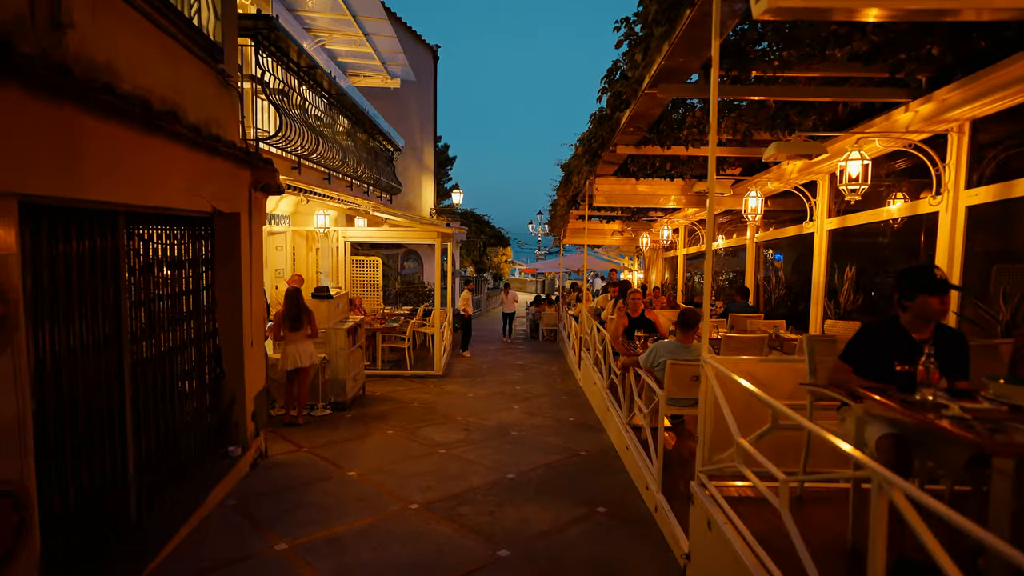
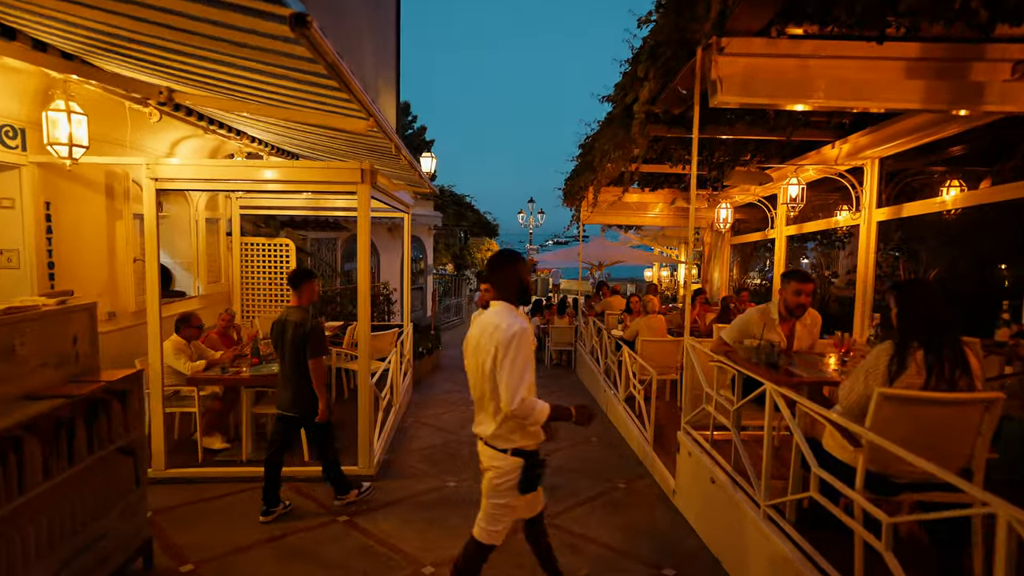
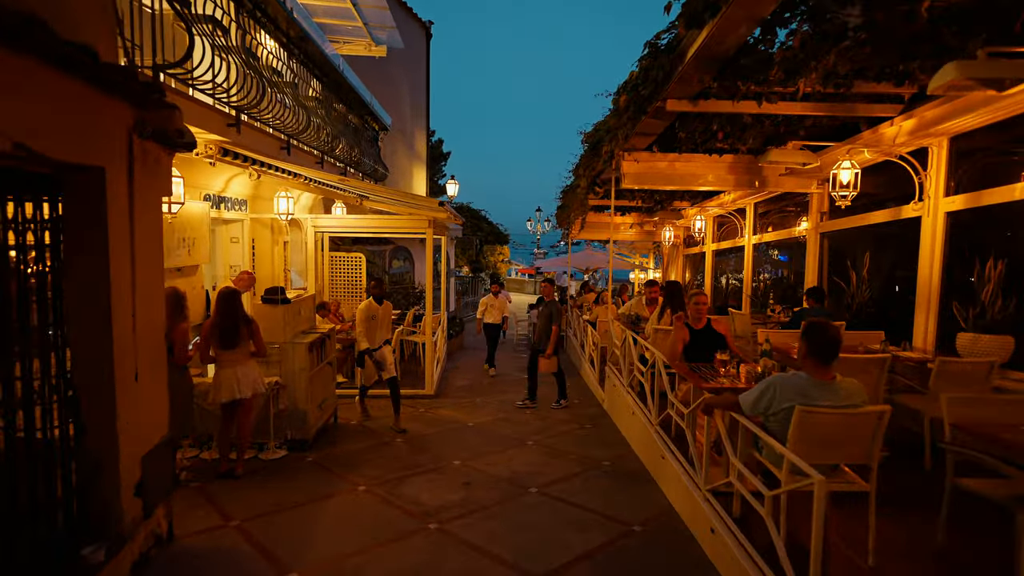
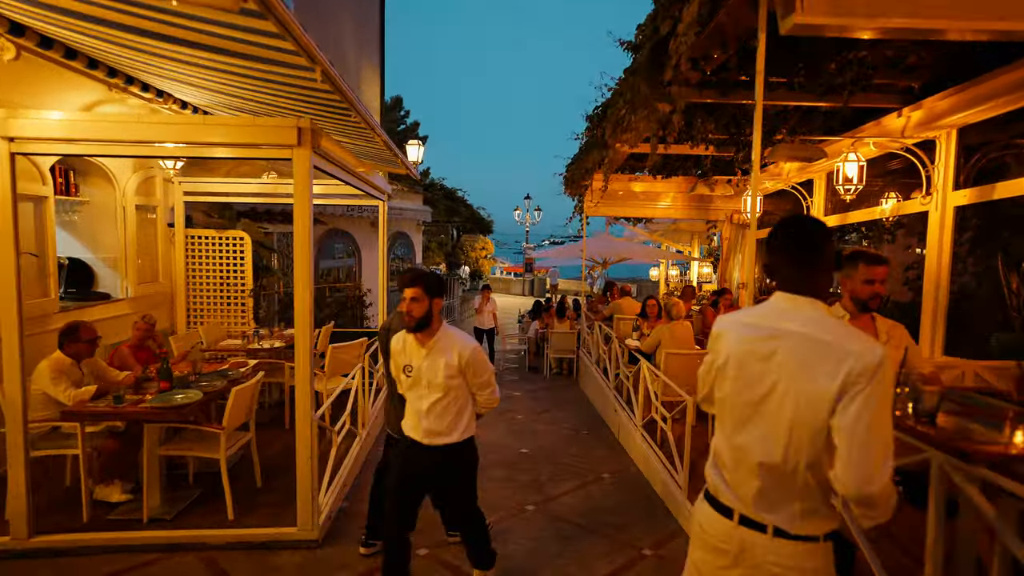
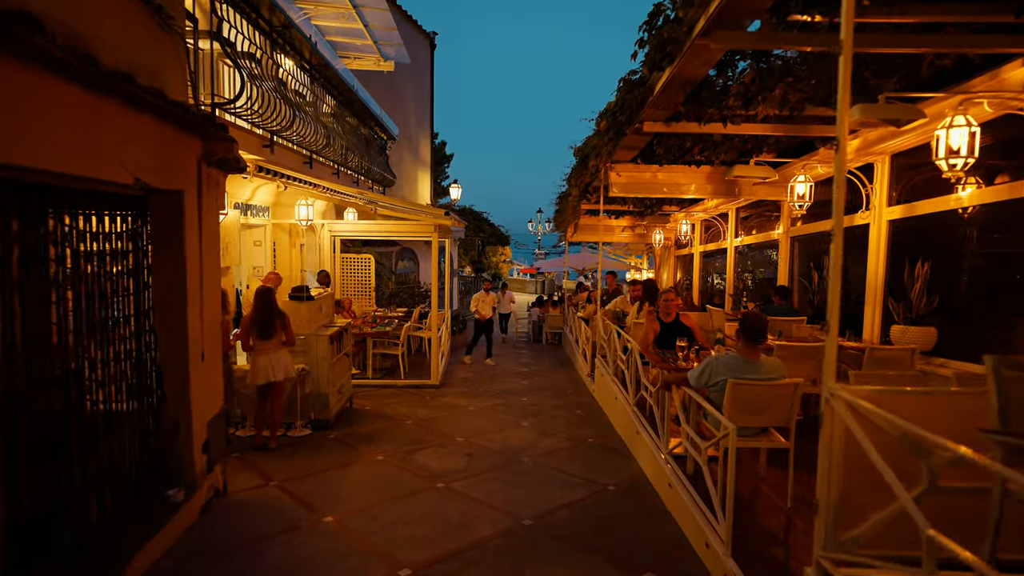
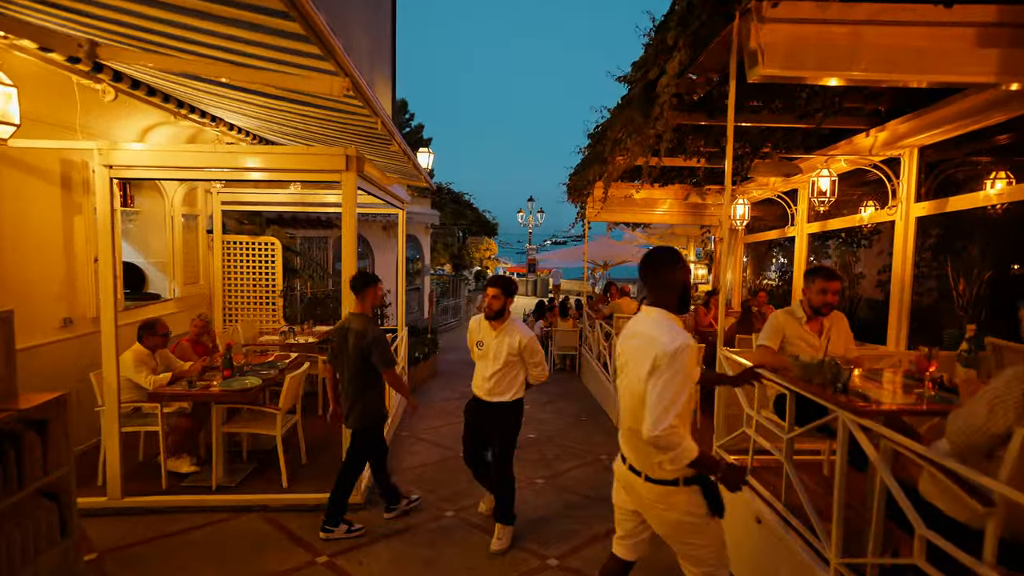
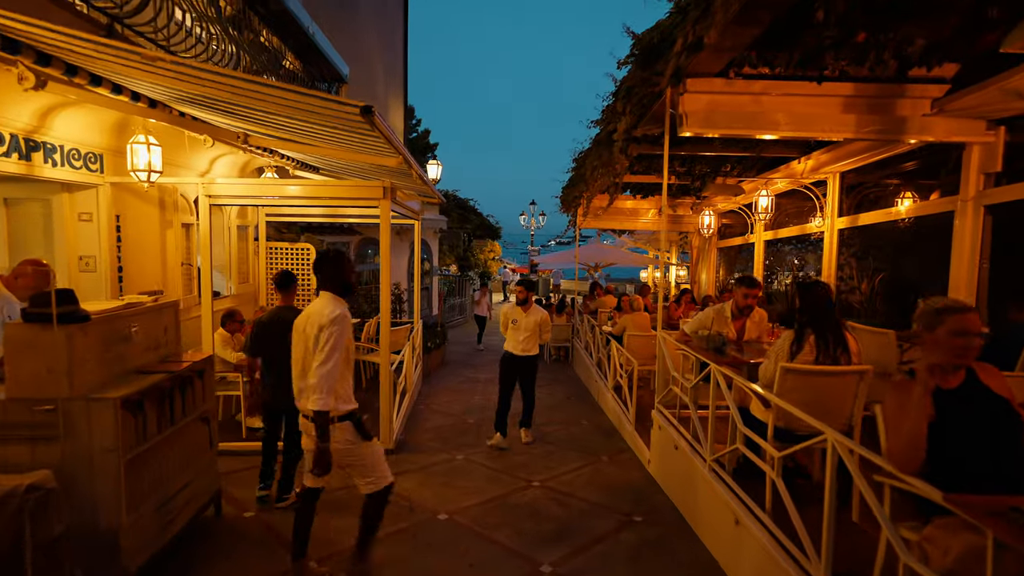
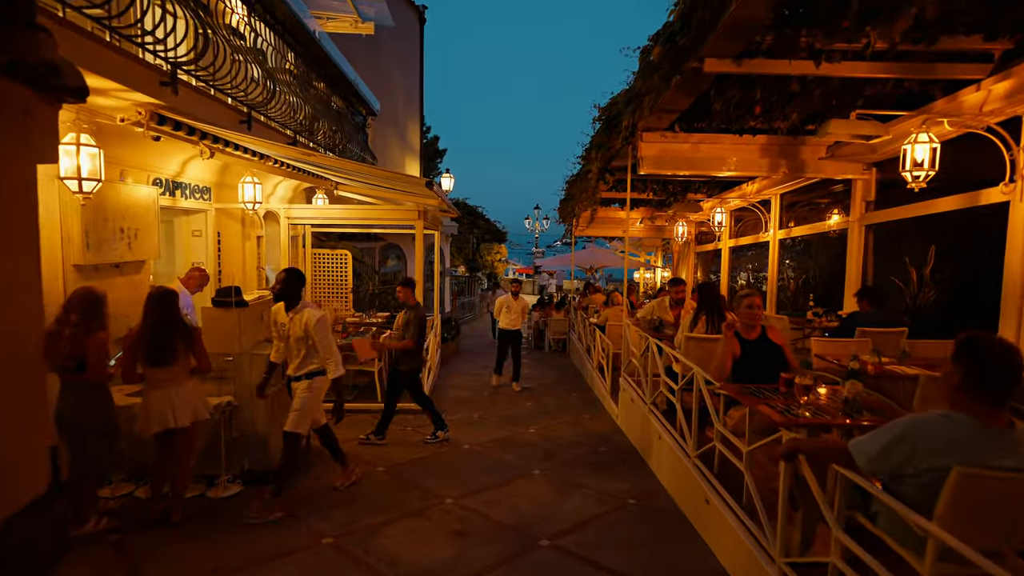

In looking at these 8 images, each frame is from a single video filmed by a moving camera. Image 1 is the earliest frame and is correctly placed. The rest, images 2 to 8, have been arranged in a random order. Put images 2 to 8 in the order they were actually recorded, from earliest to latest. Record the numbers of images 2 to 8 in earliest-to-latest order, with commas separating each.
5, 3, 8, 7, 2, 6, 4
